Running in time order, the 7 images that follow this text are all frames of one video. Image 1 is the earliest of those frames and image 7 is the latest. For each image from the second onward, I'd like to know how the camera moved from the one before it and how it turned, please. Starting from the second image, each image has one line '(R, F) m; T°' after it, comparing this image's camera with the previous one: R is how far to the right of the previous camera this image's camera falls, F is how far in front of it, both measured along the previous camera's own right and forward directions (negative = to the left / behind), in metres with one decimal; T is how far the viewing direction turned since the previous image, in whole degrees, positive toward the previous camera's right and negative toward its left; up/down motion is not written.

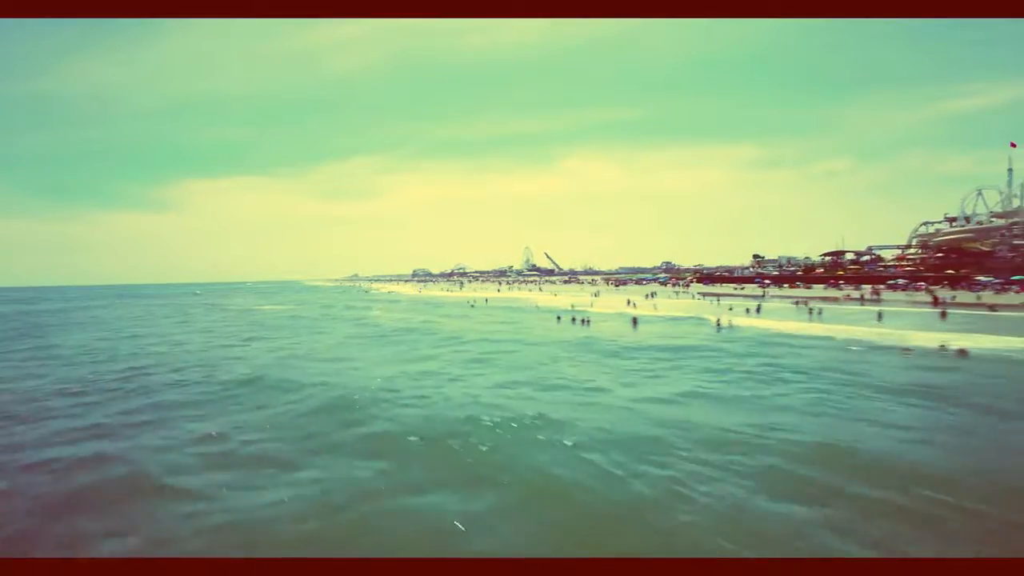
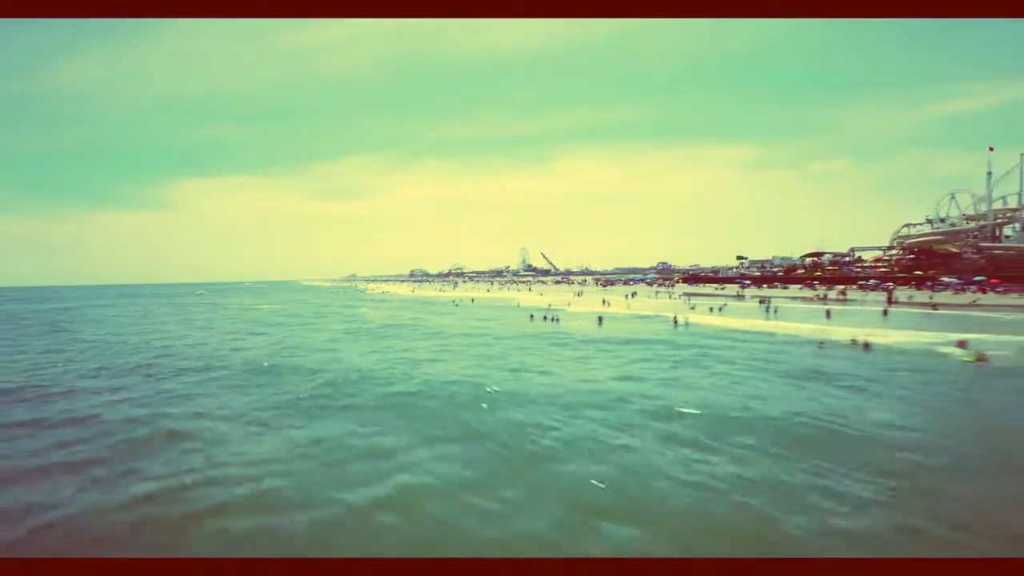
(+1.1, -1.2) m; 0°
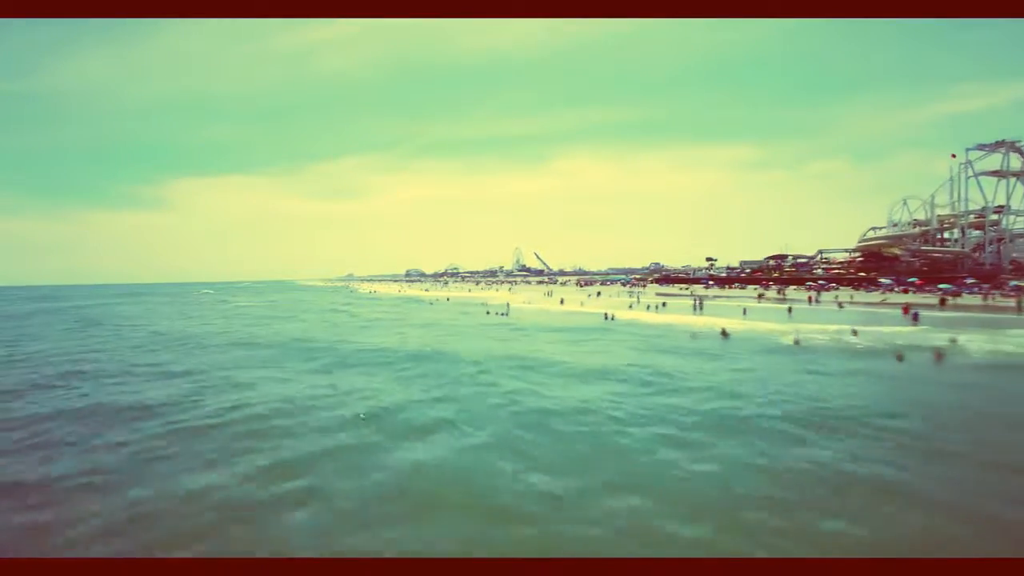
(+2.2, -2.7) m; 0°
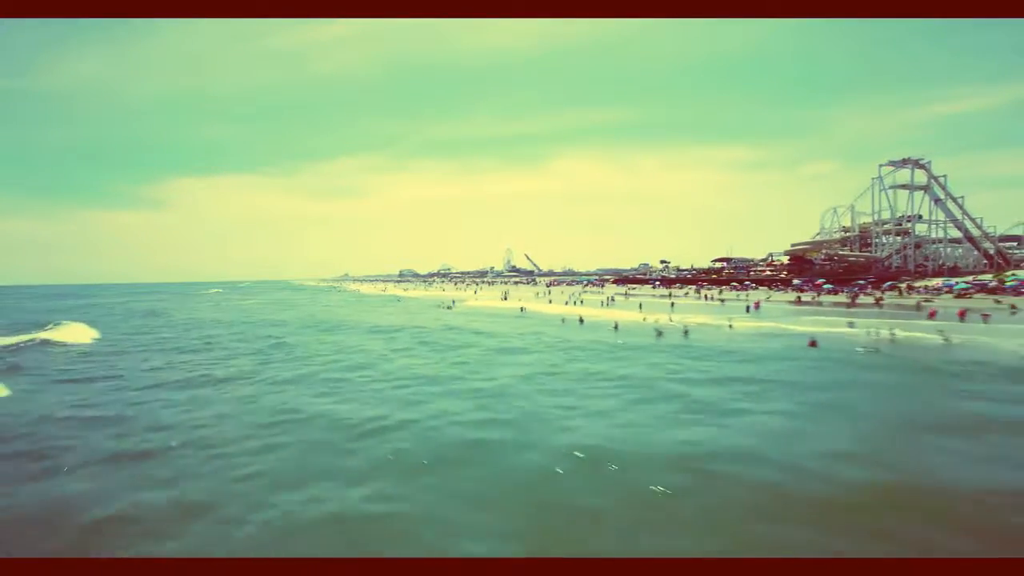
(+3.5, -5.0) m; 0°
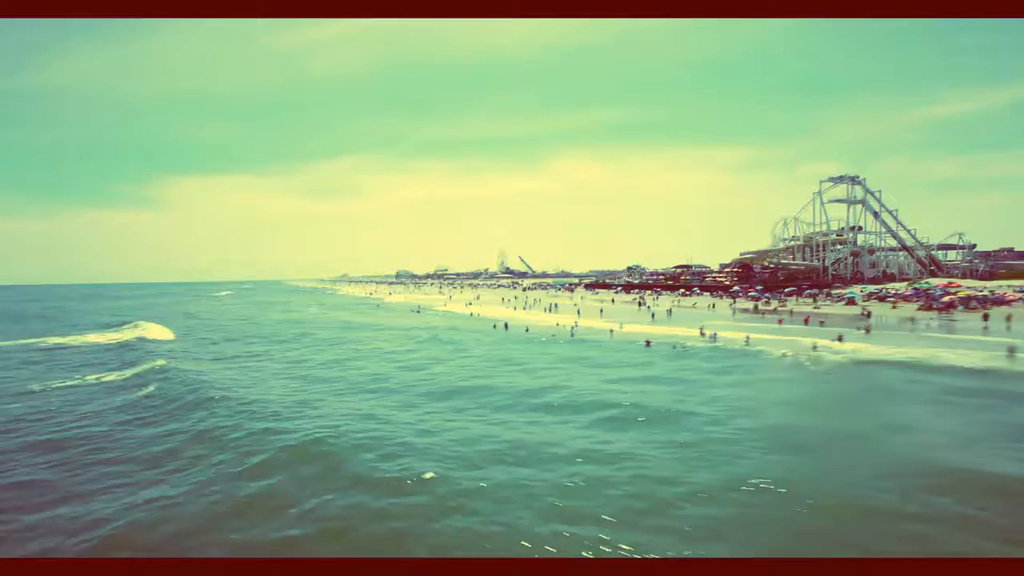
(+3.0, -4.6) m; 0°
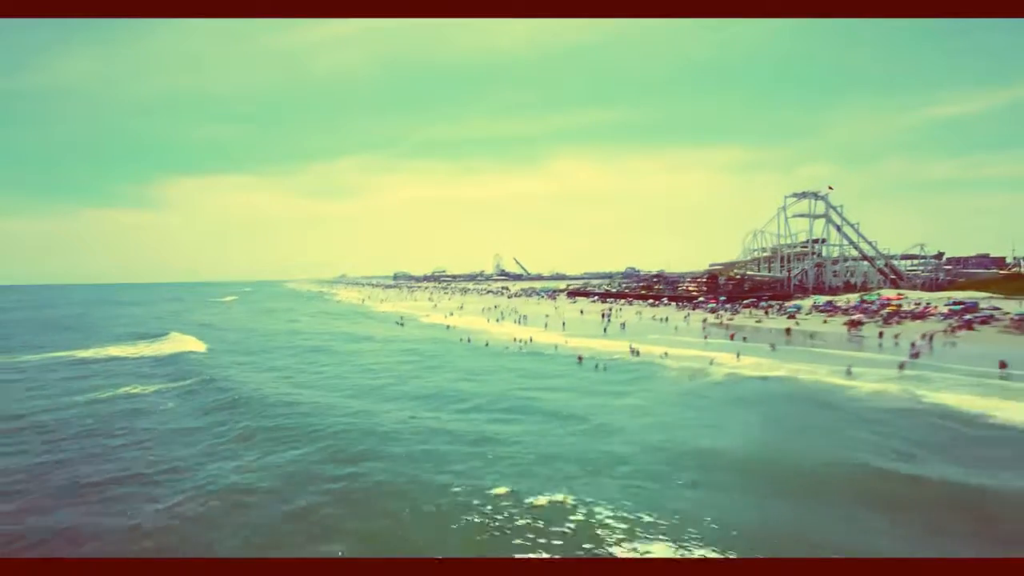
(+1.9, -3.3) m; 0°
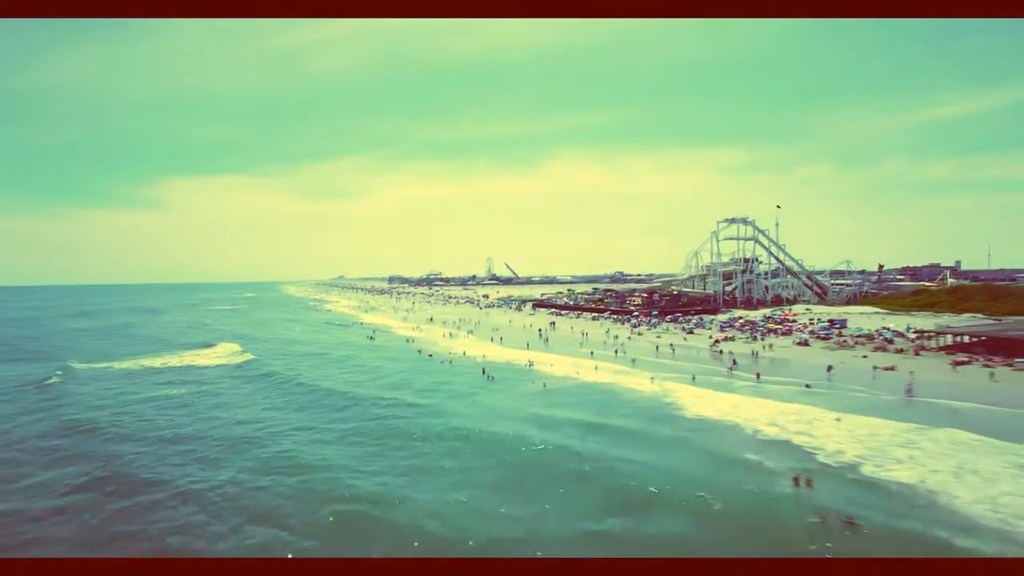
(+4.4, -7.4) m; 0°
